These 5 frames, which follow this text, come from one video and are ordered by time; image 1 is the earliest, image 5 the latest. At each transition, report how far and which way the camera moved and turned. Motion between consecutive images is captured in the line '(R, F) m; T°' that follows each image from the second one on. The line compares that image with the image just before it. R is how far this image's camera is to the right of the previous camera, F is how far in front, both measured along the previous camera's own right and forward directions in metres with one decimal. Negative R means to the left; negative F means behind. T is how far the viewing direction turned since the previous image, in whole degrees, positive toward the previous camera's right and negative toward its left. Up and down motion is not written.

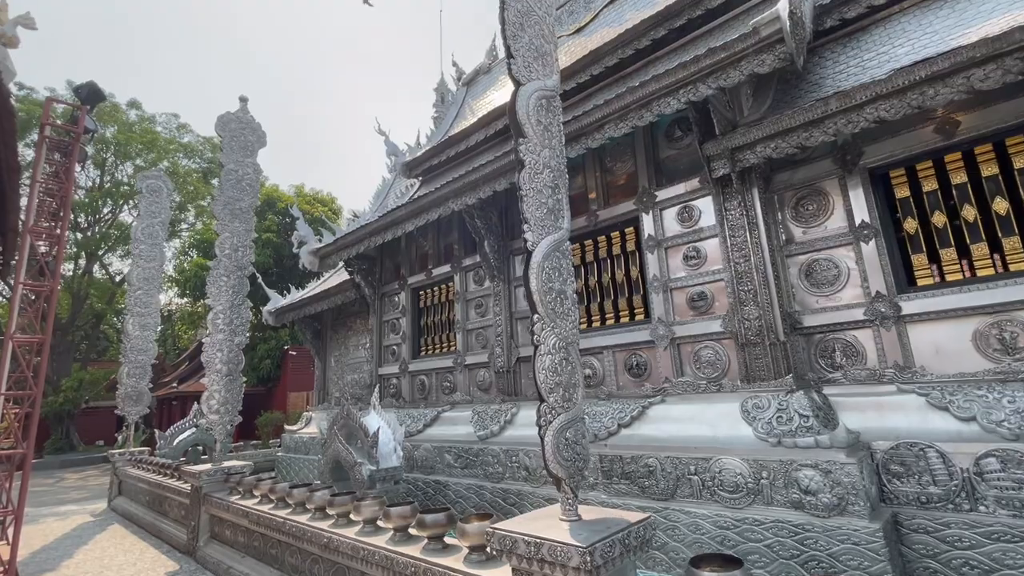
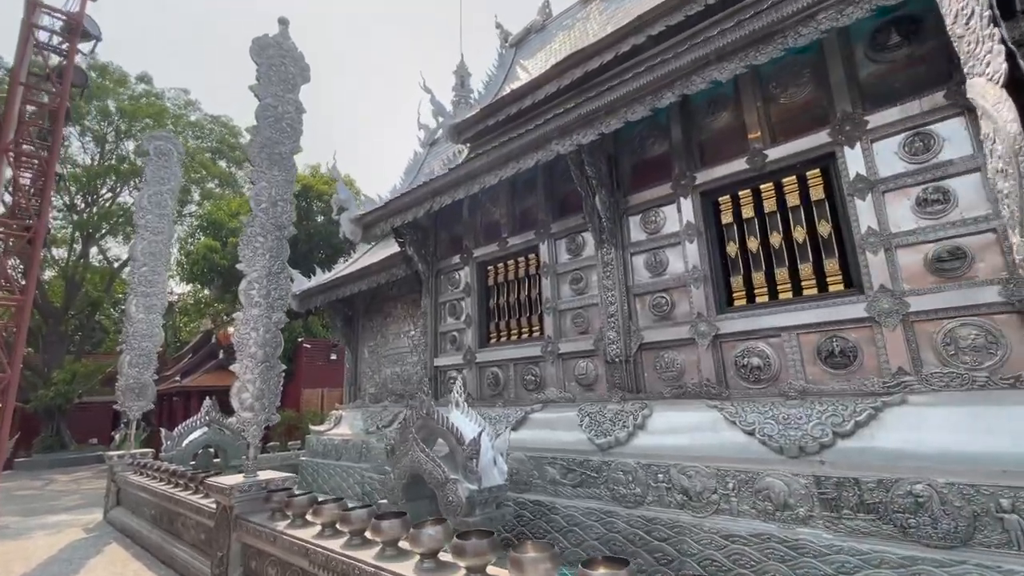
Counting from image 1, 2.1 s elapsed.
(-1.0, +1.1) m; 0°
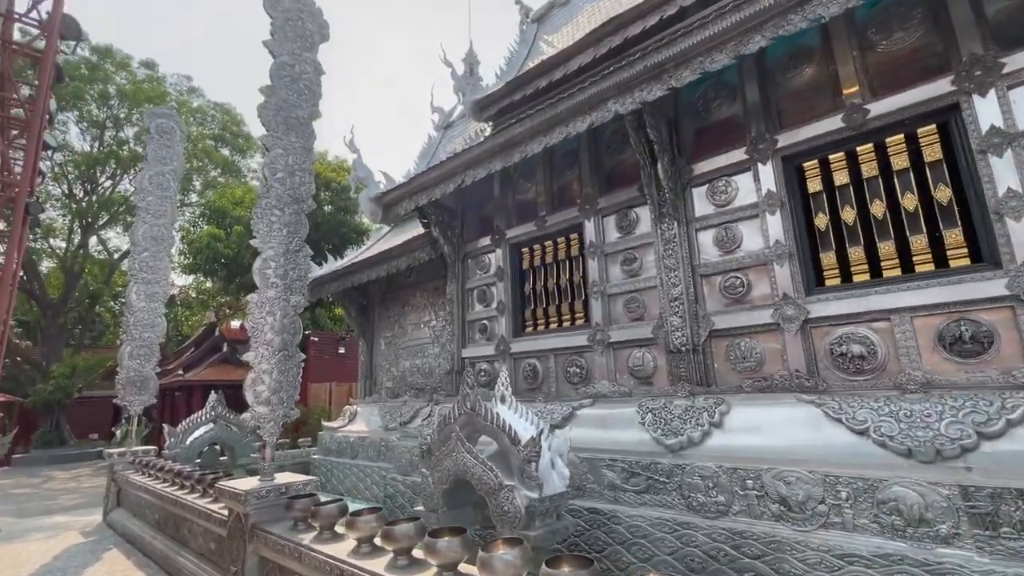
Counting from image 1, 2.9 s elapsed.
(-0.4, +0.5) m; 0°
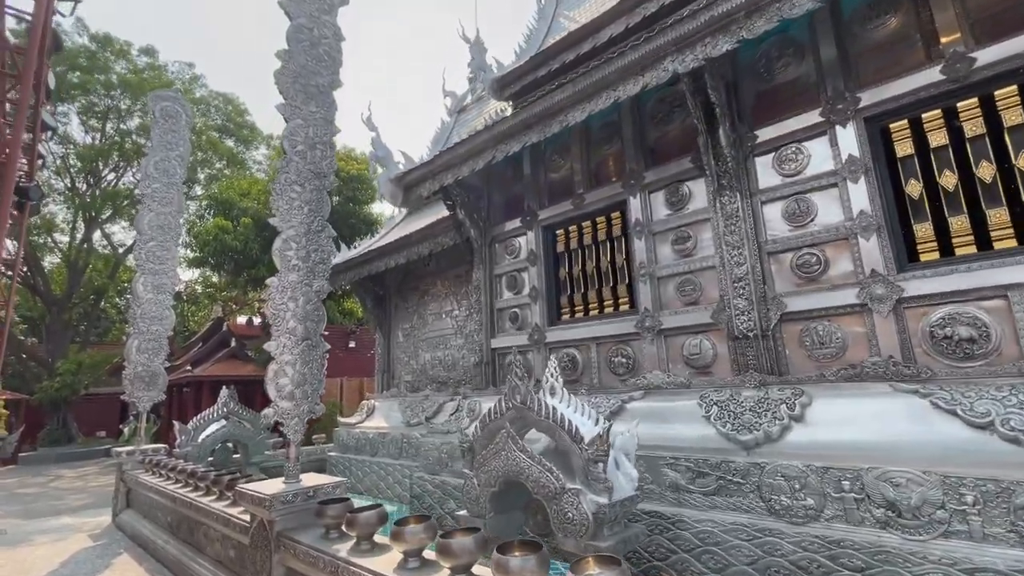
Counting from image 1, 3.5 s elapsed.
(-0.3, +0.3) m; 0°
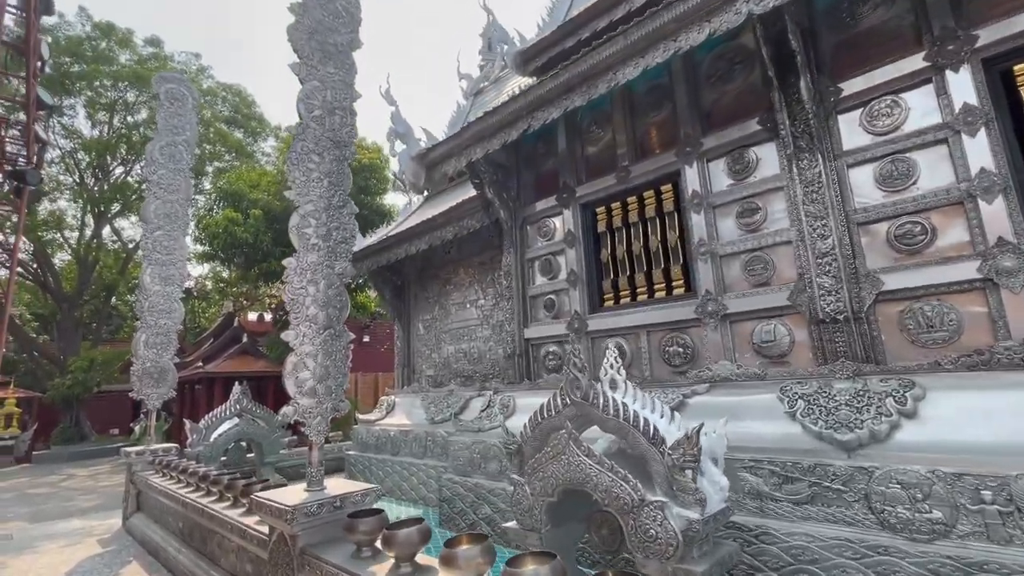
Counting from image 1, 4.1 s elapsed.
(-0.2, +0.4) m; -1°
